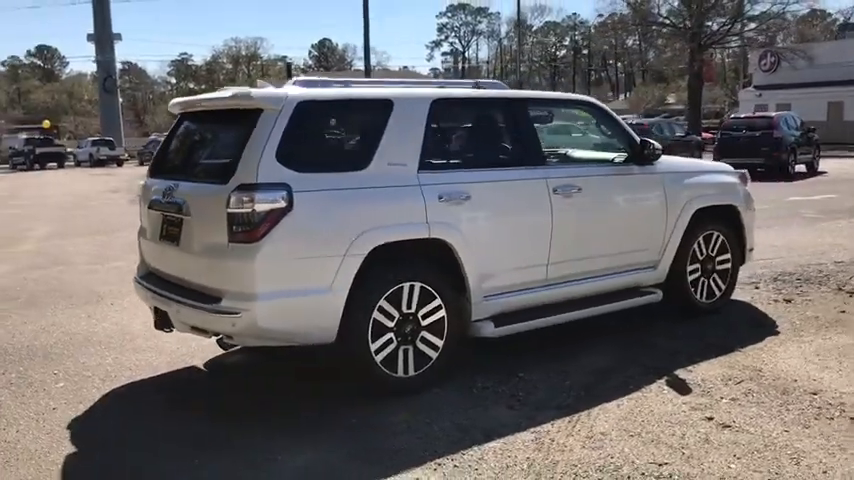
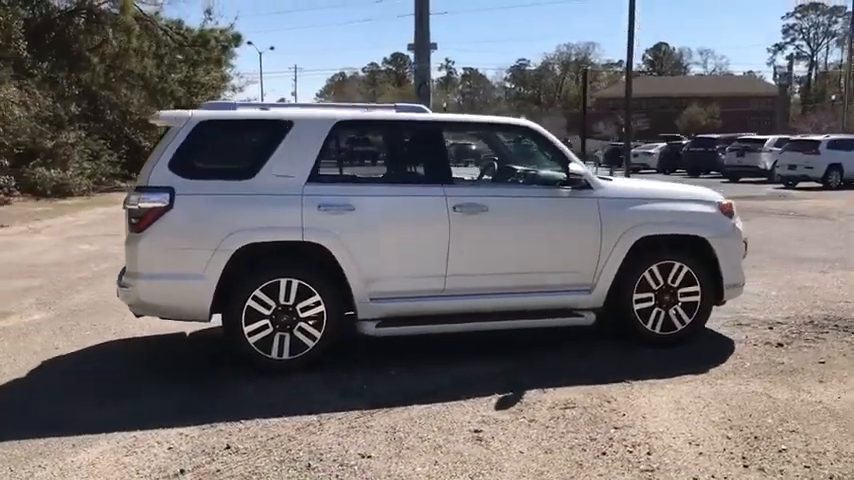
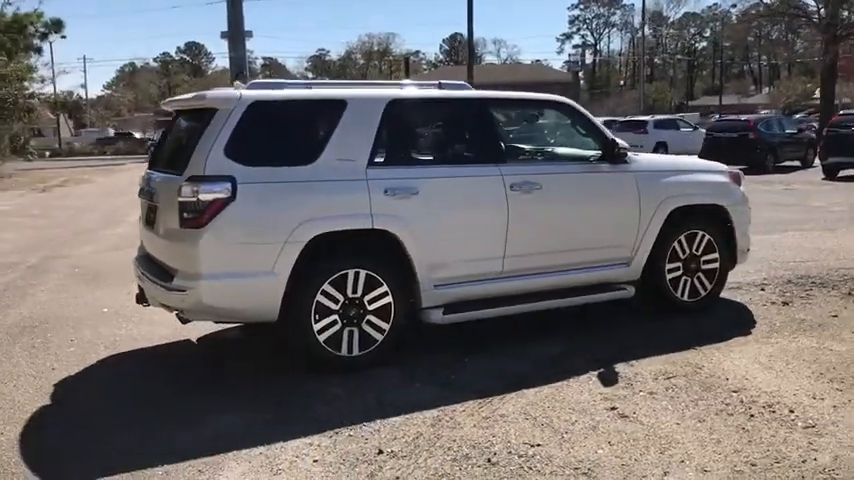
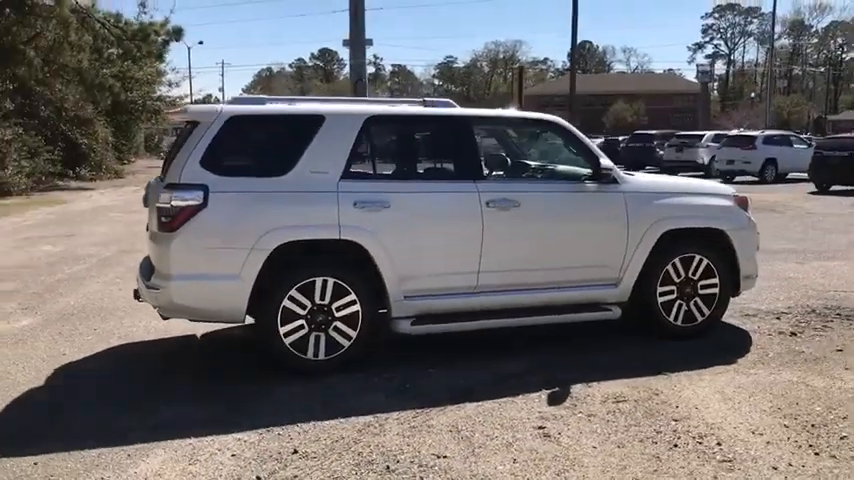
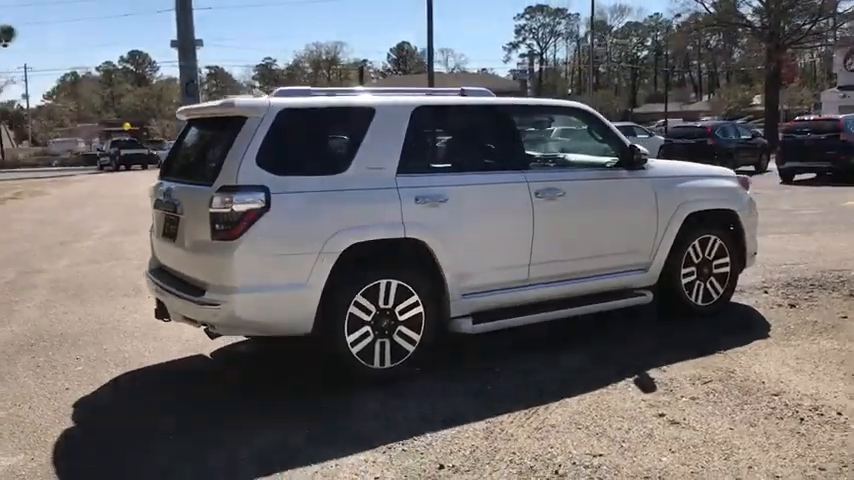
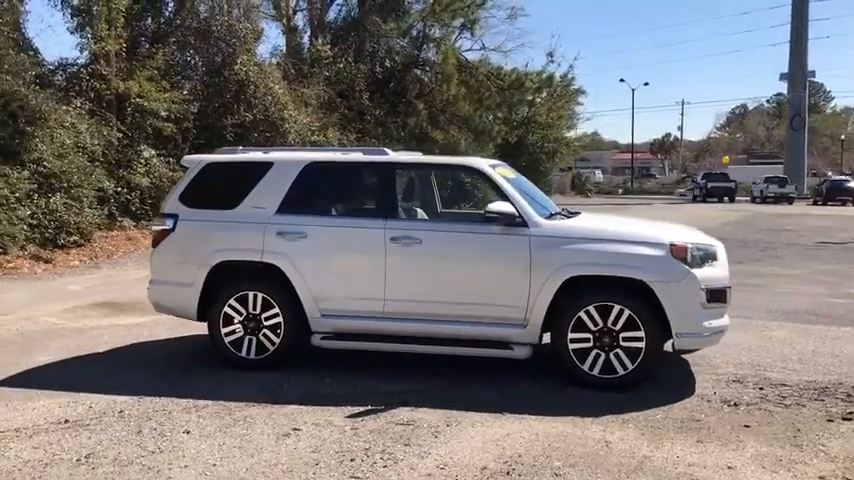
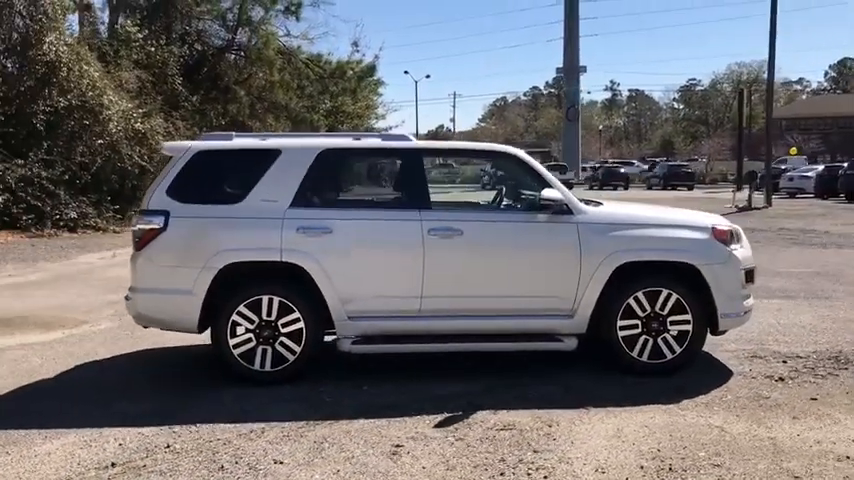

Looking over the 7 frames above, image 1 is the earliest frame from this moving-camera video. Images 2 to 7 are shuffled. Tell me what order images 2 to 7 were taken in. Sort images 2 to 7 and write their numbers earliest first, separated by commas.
5, 3, 4, 2, 7, 6
